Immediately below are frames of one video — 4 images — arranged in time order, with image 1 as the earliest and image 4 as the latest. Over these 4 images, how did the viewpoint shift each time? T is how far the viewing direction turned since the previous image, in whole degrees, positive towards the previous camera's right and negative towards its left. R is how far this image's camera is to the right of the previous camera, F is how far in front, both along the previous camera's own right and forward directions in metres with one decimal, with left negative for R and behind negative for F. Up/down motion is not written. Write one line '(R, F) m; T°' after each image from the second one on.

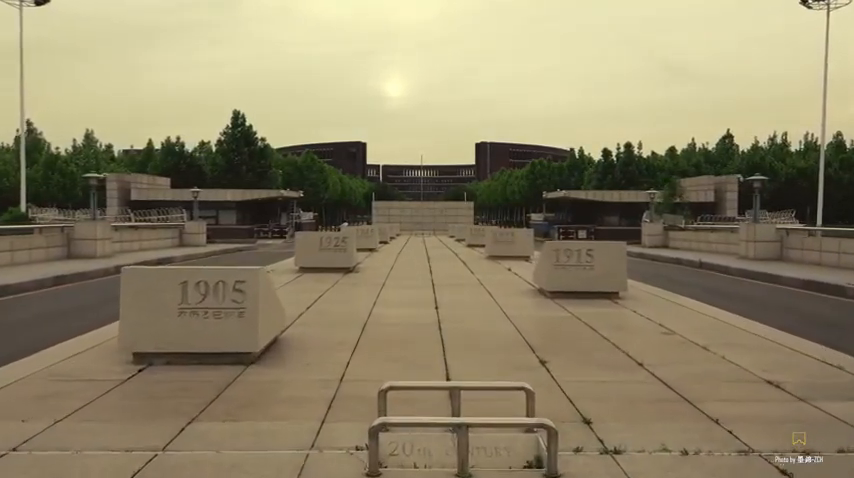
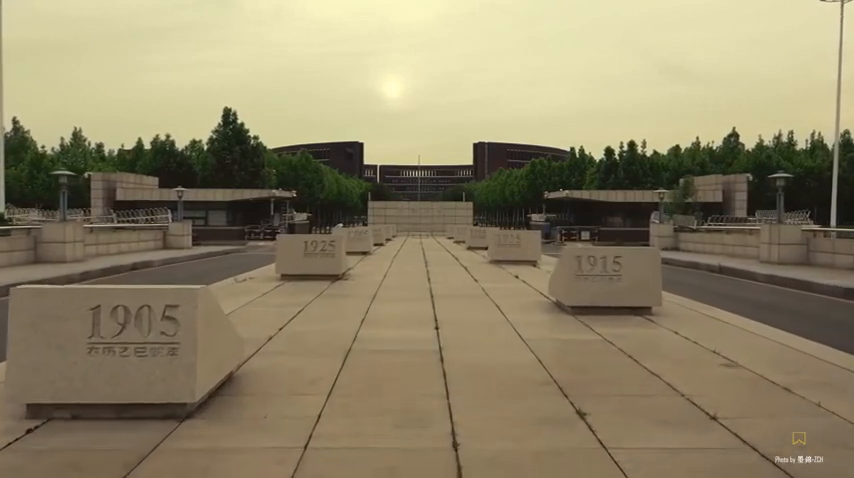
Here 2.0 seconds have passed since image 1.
(0.0, +2.5) m; 0°
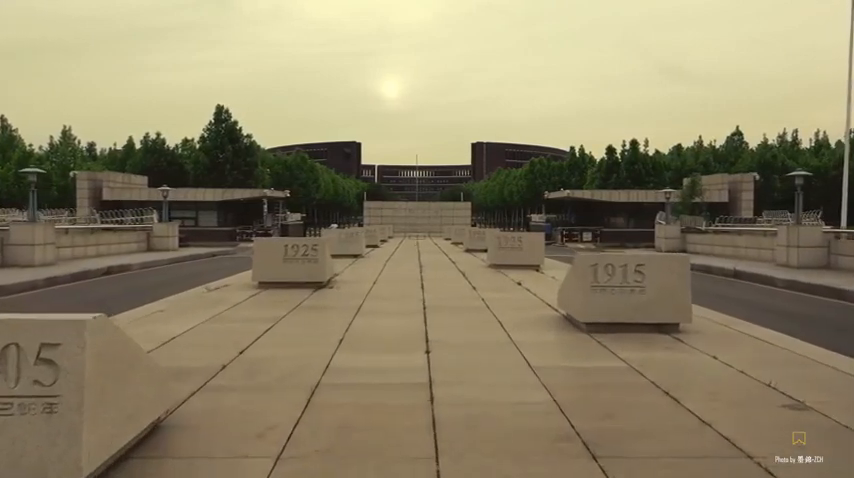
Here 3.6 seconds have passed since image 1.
(+0.1, +2.0) m; 0°
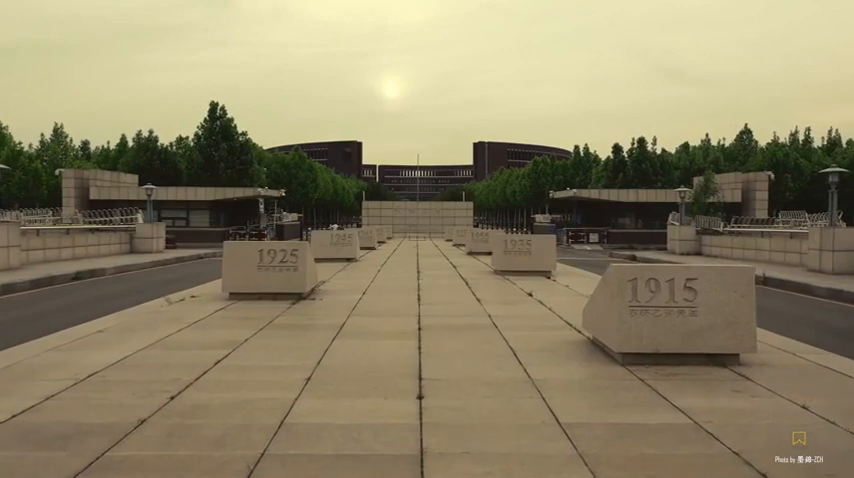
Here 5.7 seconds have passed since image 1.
(+0.1, +2.5) m; 0°
